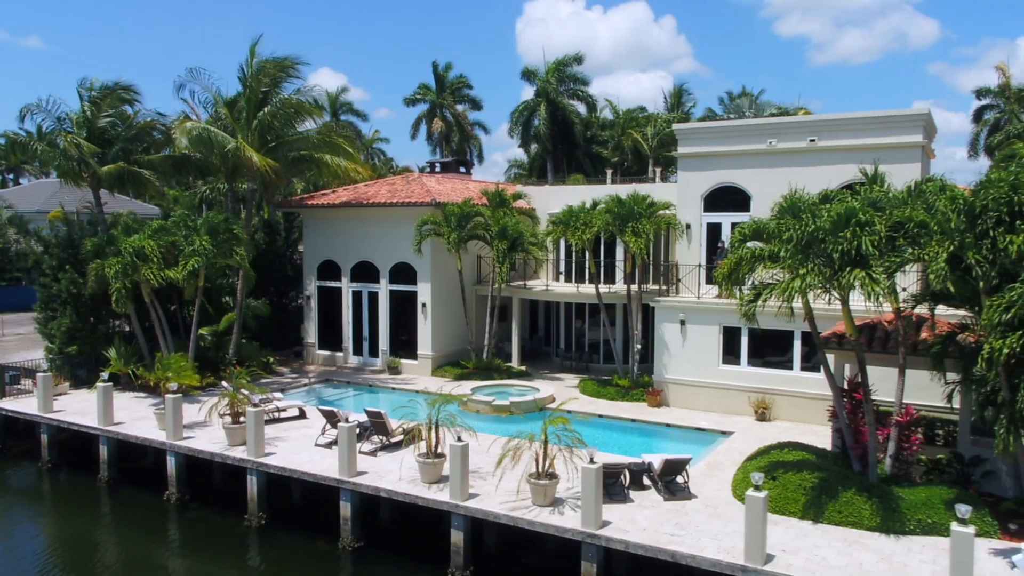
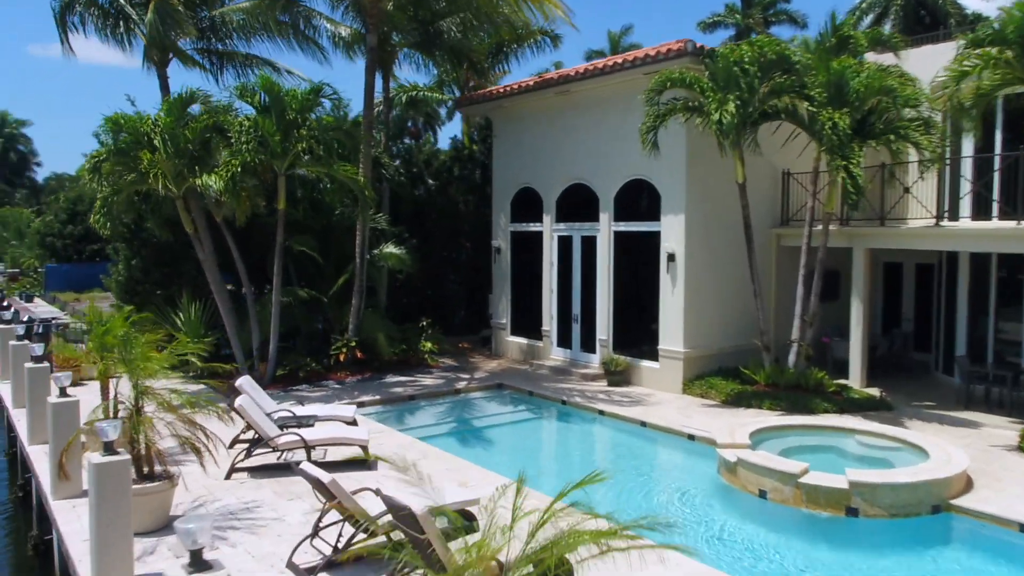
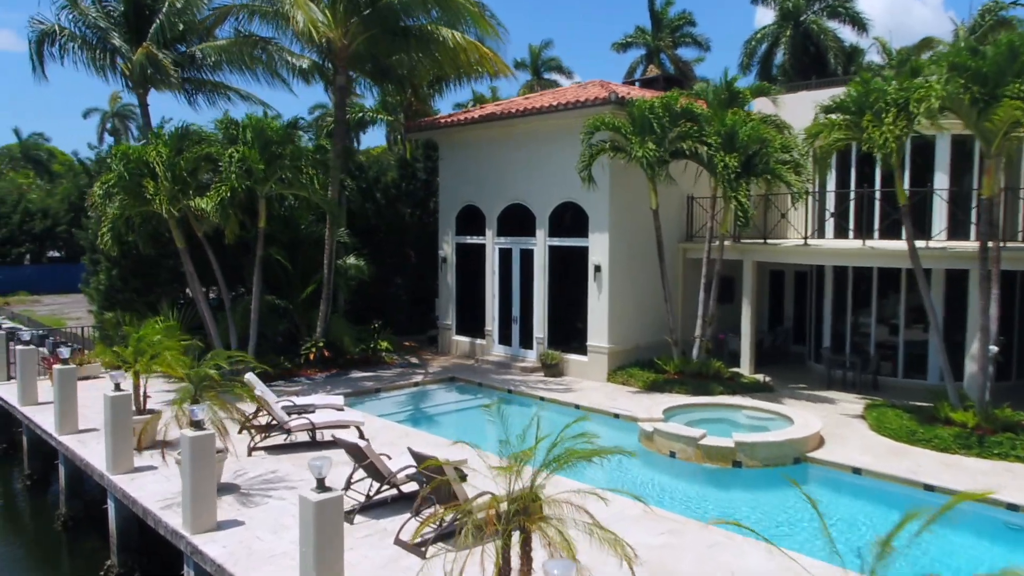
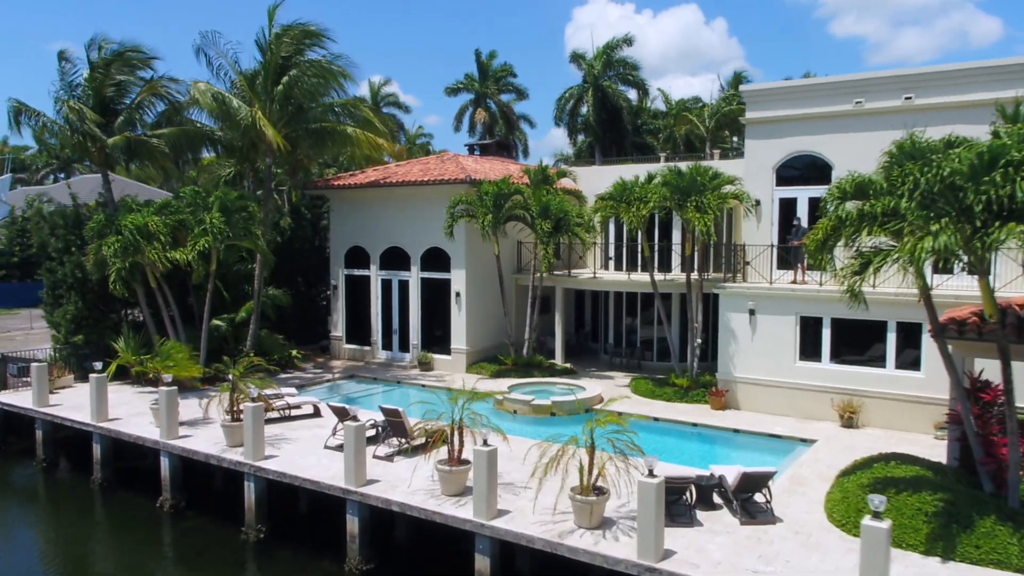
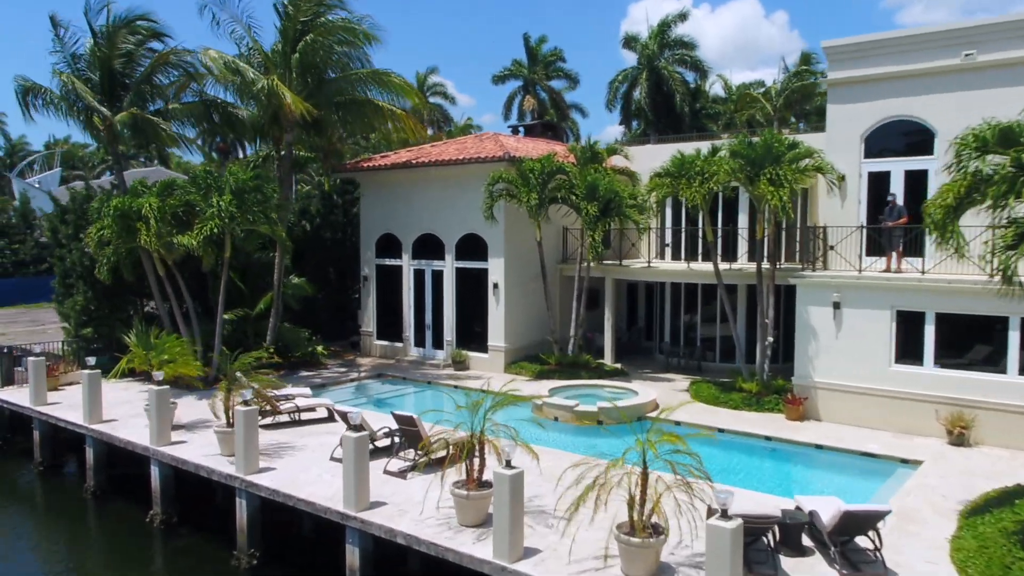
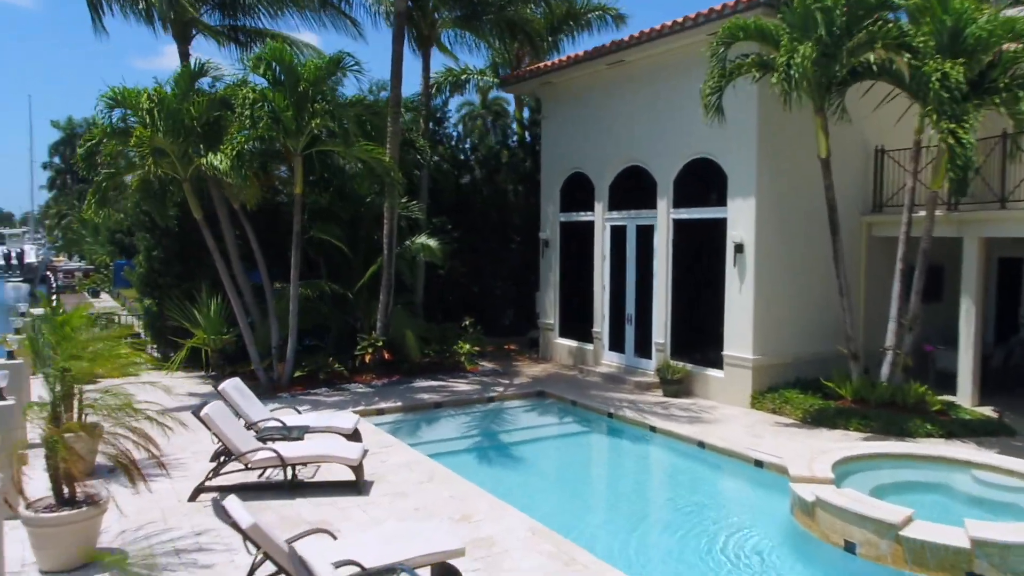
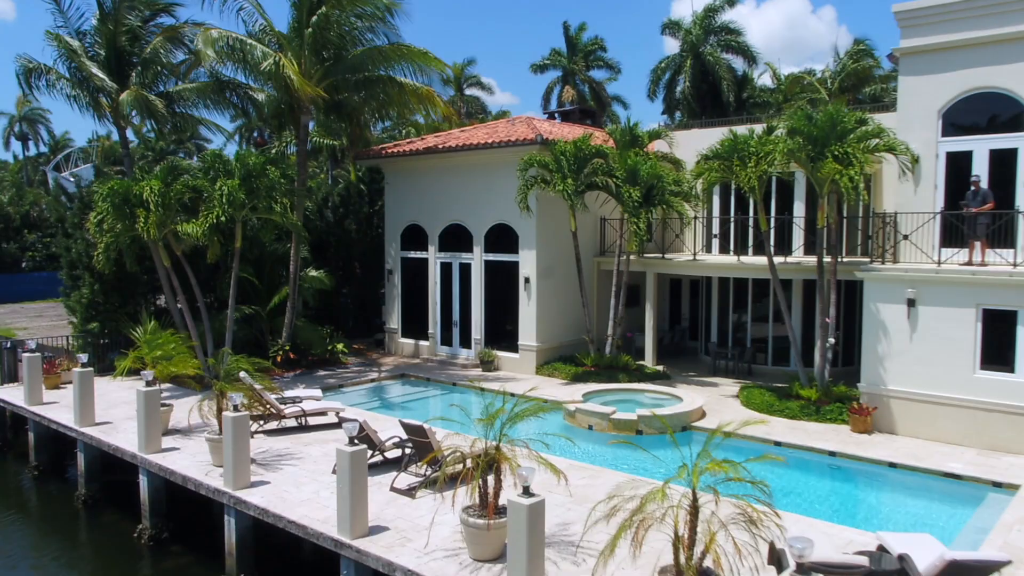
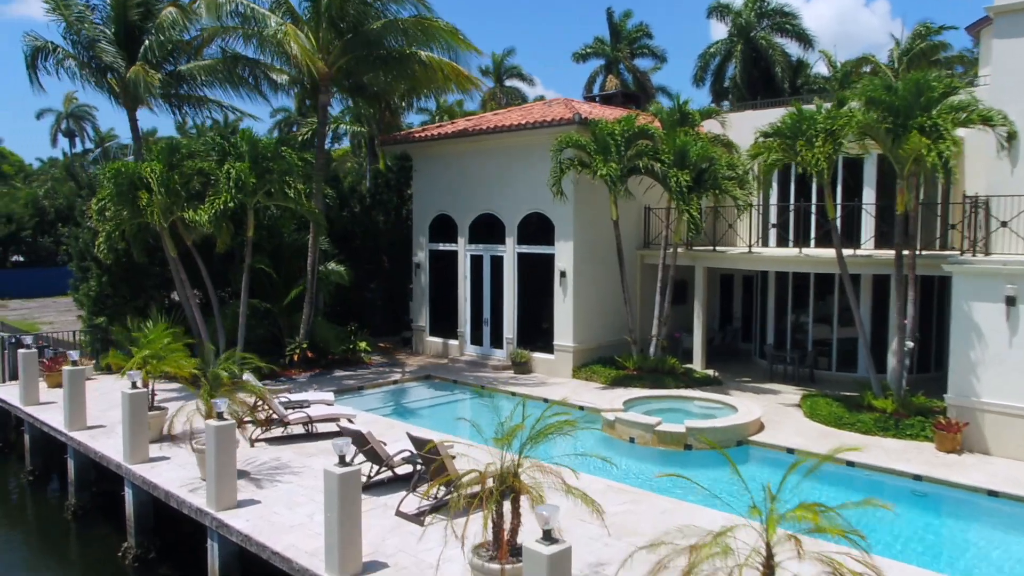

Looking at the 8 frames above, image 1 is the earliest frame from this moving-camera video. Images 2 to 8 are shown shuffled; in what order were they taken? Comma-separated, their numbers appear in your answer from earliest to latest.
4, 5, 7, 8, 3, 2, 6
